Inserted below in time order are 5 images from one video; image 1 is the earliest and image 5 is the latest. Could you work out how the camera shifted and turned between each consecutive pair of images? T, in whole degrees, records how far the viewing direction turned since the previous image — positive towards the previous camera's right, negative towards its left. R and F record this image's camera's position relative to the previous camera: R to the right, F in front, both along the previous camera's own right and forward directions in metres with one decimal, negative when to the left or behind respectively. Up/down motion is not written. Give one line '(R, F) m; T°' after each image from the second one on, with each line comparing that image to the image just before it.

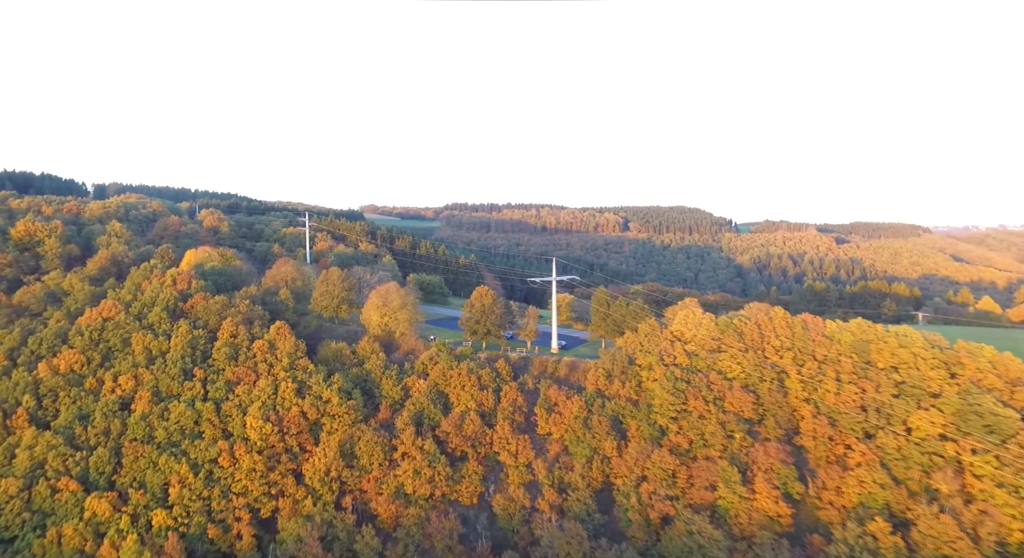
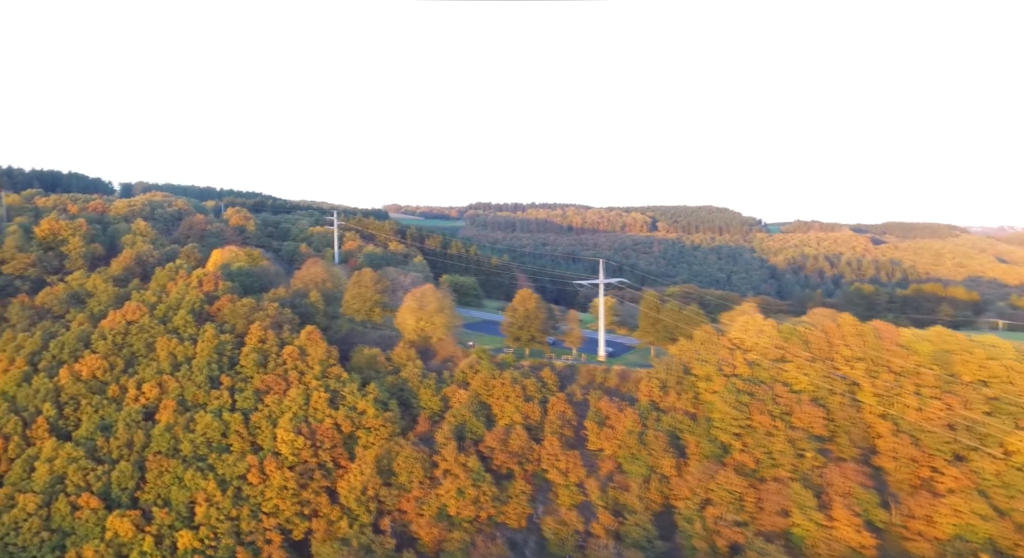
(-1.8, +3.4) m; -2°
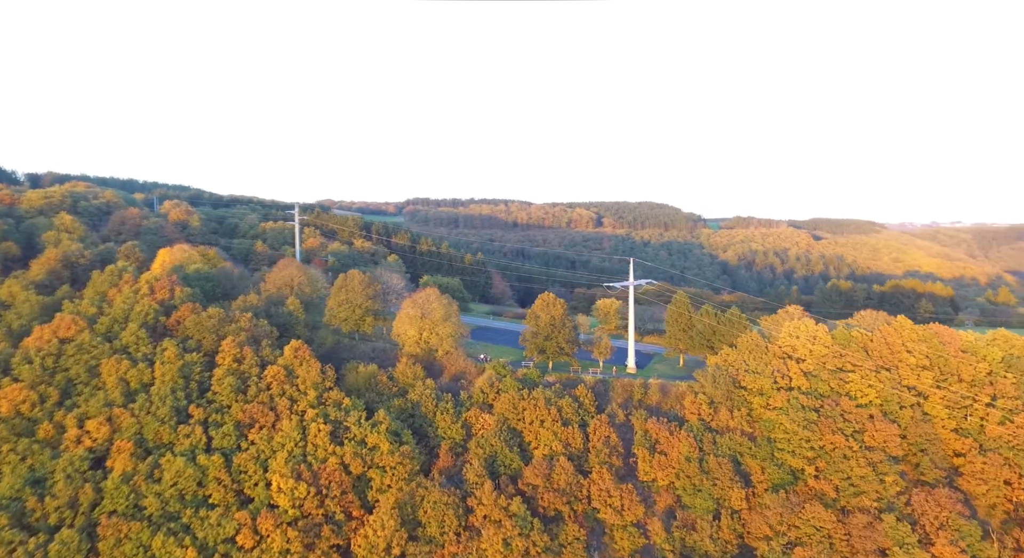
(-5.9, +7.2) m; +6°
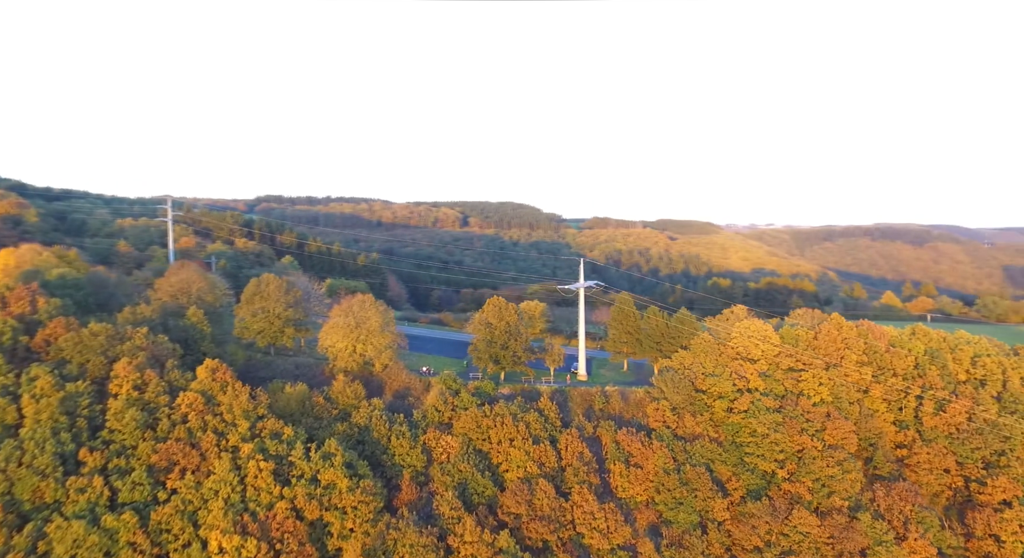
(-5.6, +4.6) m; +13°
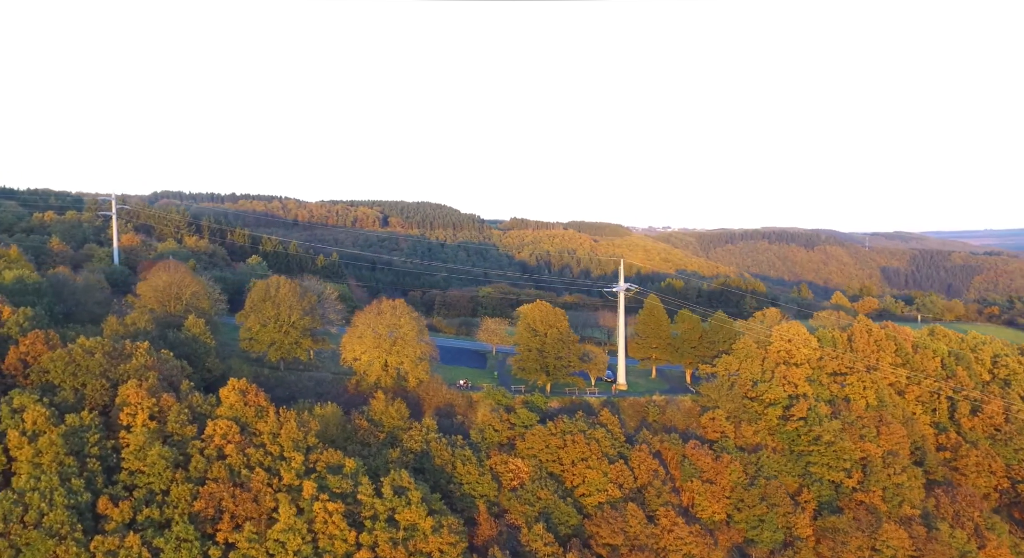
(-7.7, +4.3) m; +8°
